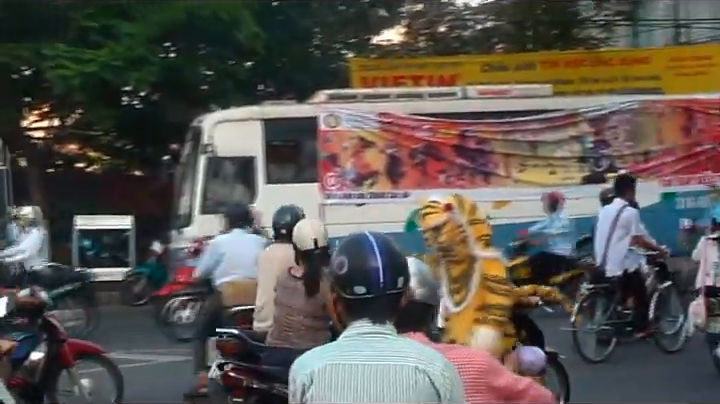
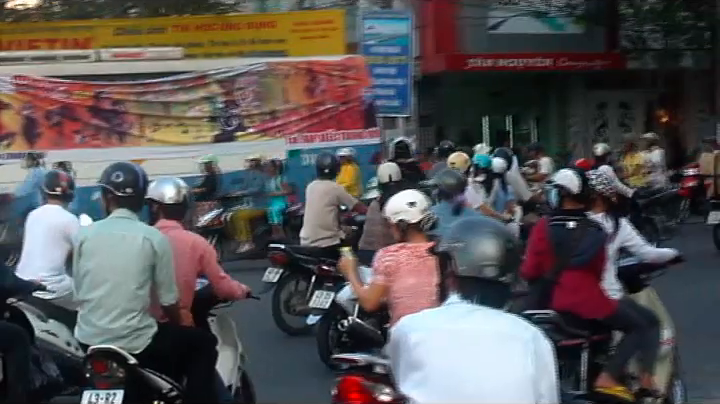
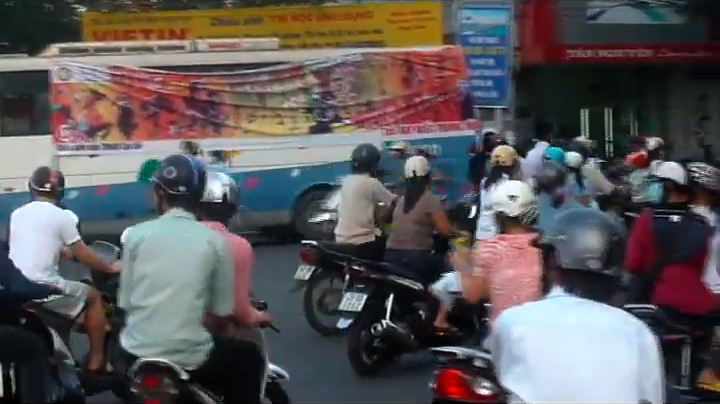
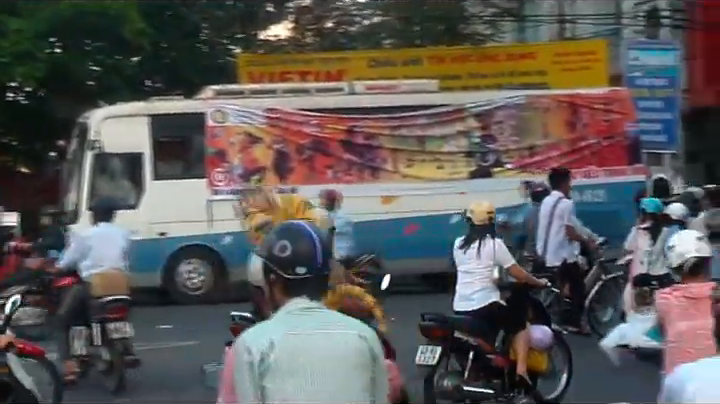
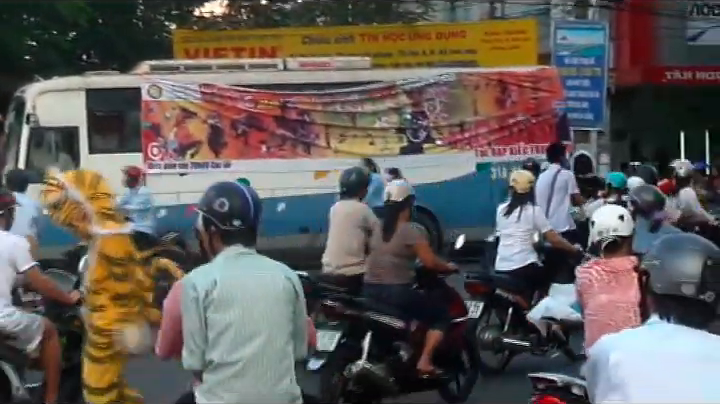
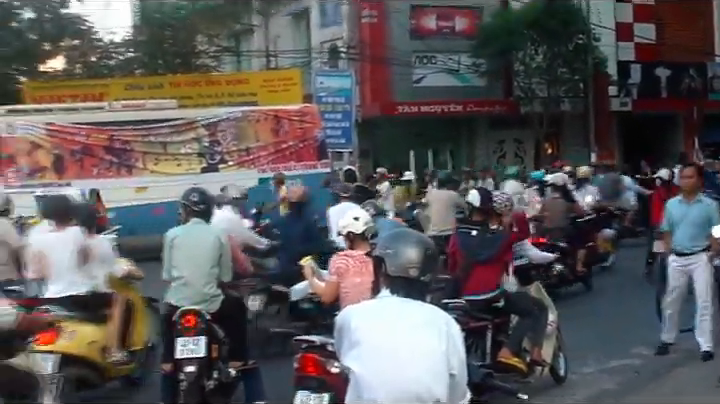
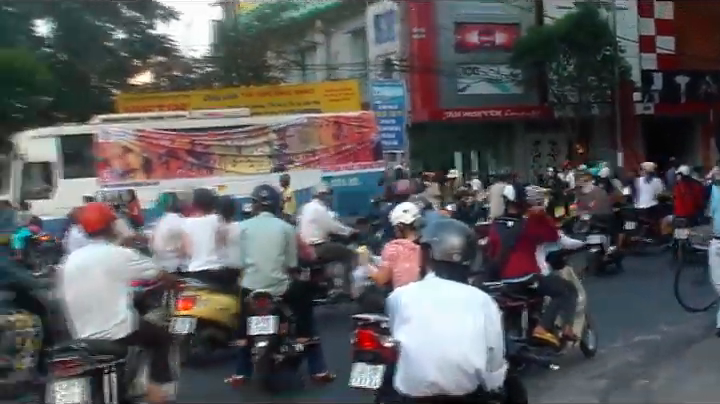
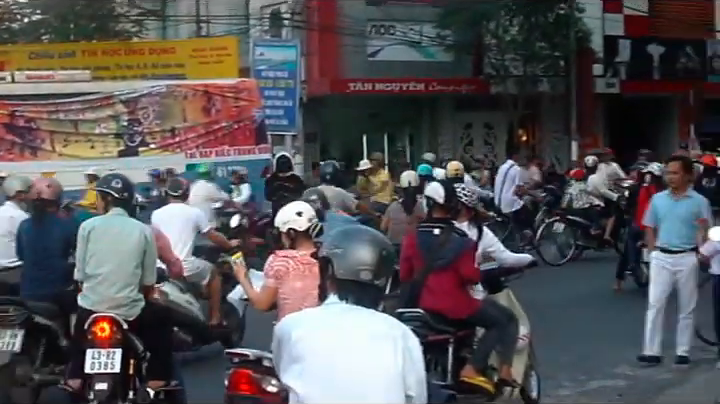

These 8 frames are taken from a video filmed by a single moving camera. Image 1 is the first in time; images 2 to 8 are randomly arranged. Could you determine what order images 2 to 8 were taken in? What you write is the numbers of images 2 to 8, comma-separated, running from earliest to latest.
4, 5, 3, 2, 8, 6, 7
